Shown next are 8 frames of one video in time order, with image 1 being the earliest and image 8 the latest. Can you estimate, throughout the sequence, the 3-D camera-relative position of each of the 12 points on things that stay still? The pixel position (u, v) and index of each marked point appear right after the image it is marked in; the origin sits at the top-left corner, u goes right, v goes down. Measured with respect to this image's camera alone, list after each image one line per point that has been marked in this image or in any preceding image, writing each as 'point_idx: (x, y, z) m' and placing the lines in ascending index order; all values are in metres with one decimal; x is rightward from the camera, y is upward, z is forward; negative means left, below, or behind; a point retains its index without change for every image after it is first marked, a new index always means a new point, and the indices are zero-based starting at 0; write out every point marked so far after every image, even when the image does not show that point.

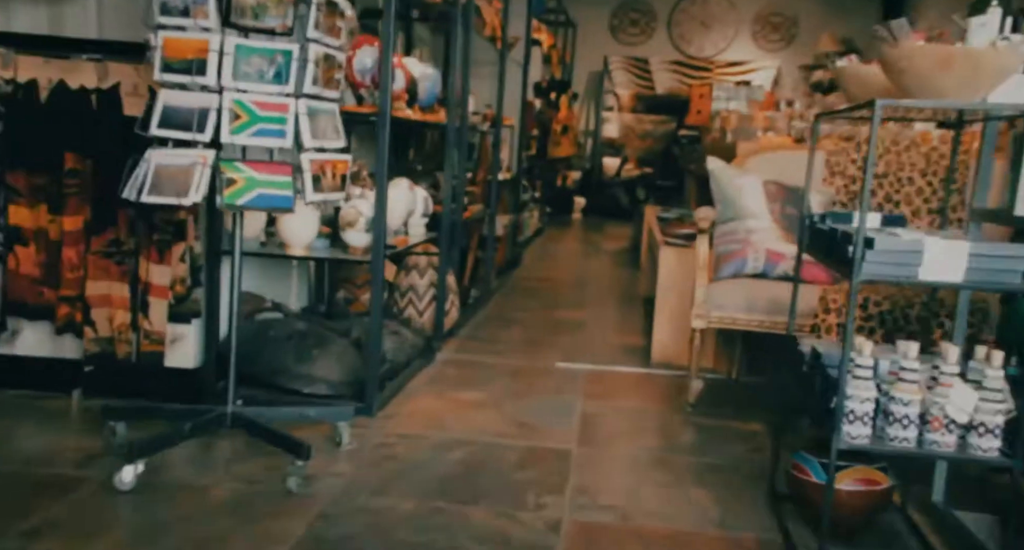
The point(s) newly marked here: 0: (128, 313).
0: (-1.0, -0.1, +2.7) m
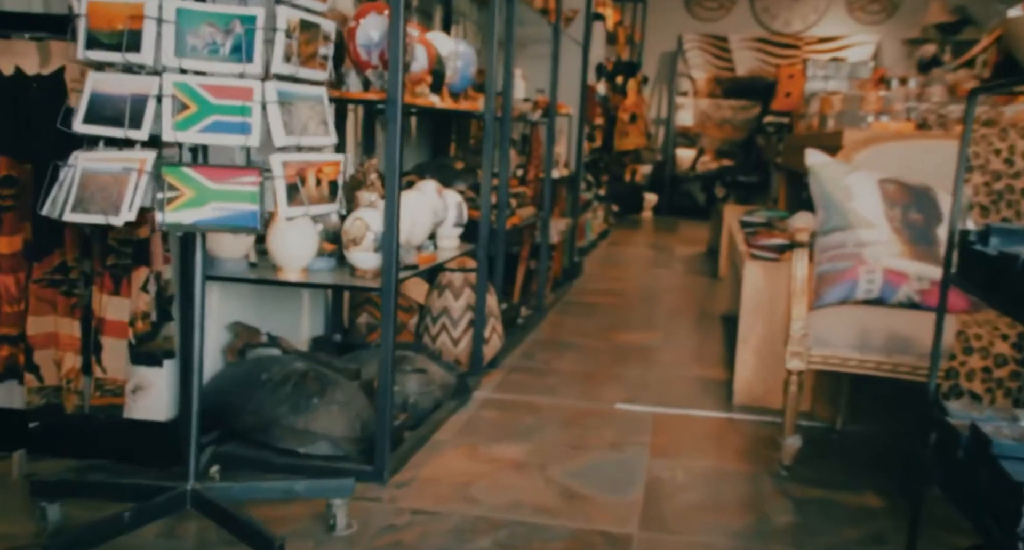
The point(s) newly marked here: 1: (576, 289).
0: (-0.9, -0.2, +2.2) m
1: (+0.4, -0.1, +5.8) m
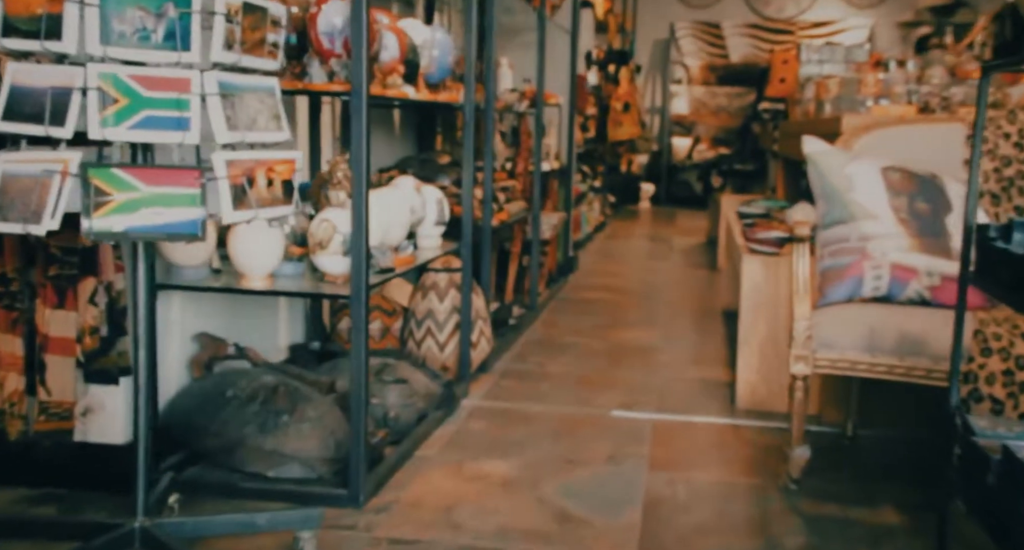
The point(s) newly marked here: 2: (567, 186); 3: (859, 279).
0: (-0.9, -0.2, +2.0) m
1: (+0.3, -0.1, +5.6) m
2: (+0.3, +0.5, +5.6) m
3: (+0.7, 0.0, +2.2) m
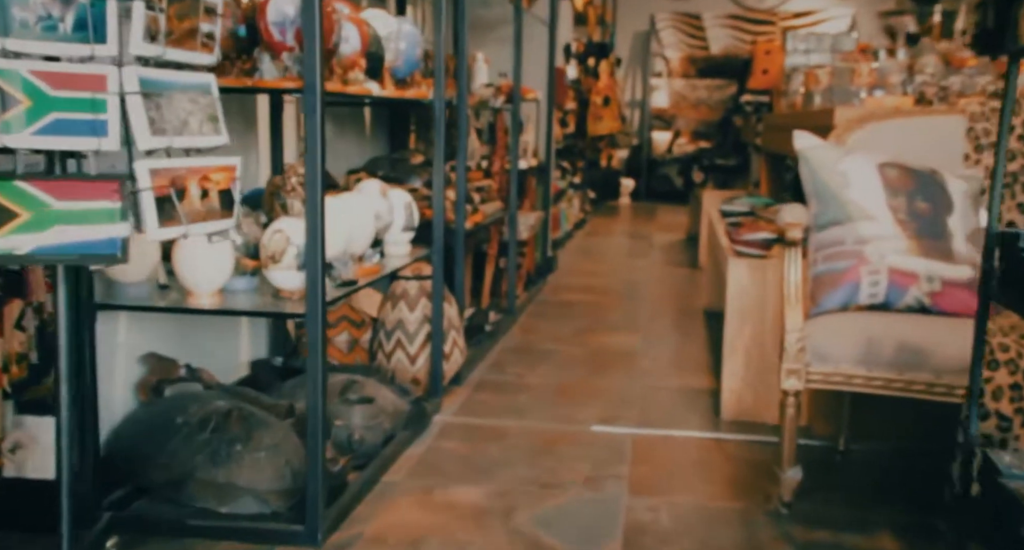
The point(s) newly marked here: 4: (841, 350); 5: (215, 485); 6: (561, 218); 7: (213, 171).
0: (-1.0, -0.2, +1.8) m
1: (+0.2, -0.1, +5.5) m
2: (+0.2, +0.5, +5.4) m
3: (+0.7, 0.0, +2.1) m
4: (+0.6, -0.1, +2.0) m
5: (-0.6, -0.4, +2.0) m
6: (+0.3, +0.4, +6.9) m
7: (-0.4, +0.2, +1.6) m
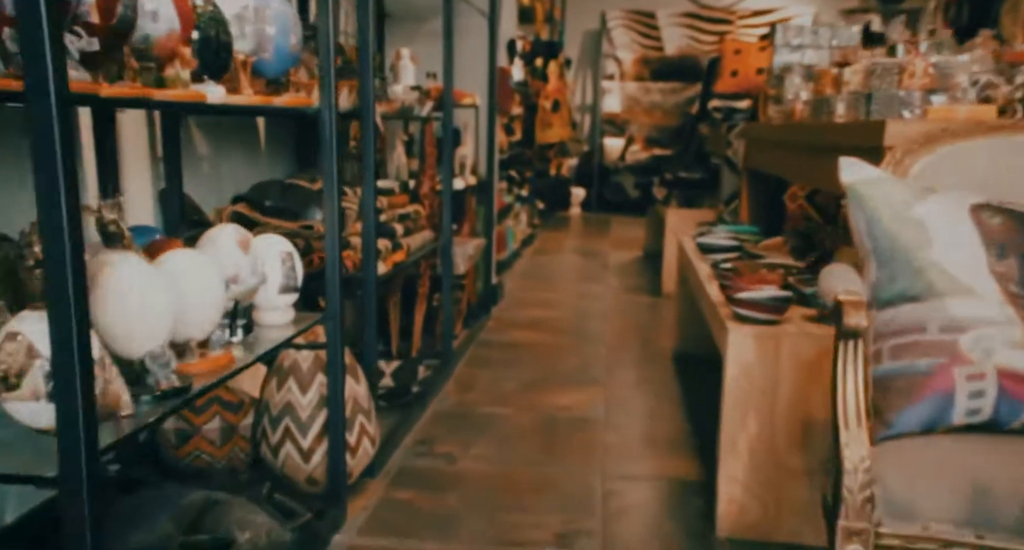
0: (-1.1, -0.4, +1.1) m
1: (-0.1, -0.2, +4.8) m
2: (-0.1, +0.3, +4.7) m
3: (+0.6, -0.1, +1.4) m
4: (+0.5, -0.3, +1.3) m
5: (-0.7, -0.5, +1.3) m
6: (0.0, +0.2, +6.2) m
7: (-0.5, 0.0, +0.8) m
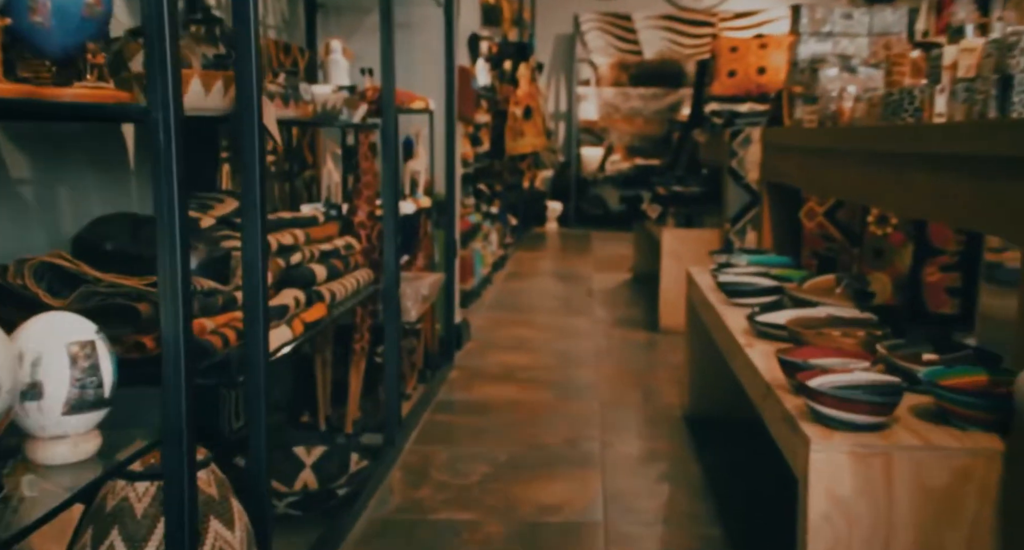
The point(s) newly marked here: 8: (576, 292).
0: (-1.1, -0.5, +0.1) m
1: (-0.2, -0.4, +3.9) m
2: (-0.2, +0.2, +3.8) m
3: (+0.5, -0.3, +0.5) m
4: (+0.5, -0.4, +0.4) m
5: (-0.7, -0.7, +0.3) m
6: (-0.2, +0.1, +5.3) m
7: (-0.6, -0.1, -0.1) m
8: (+0.4, -0.1, +6.1) m
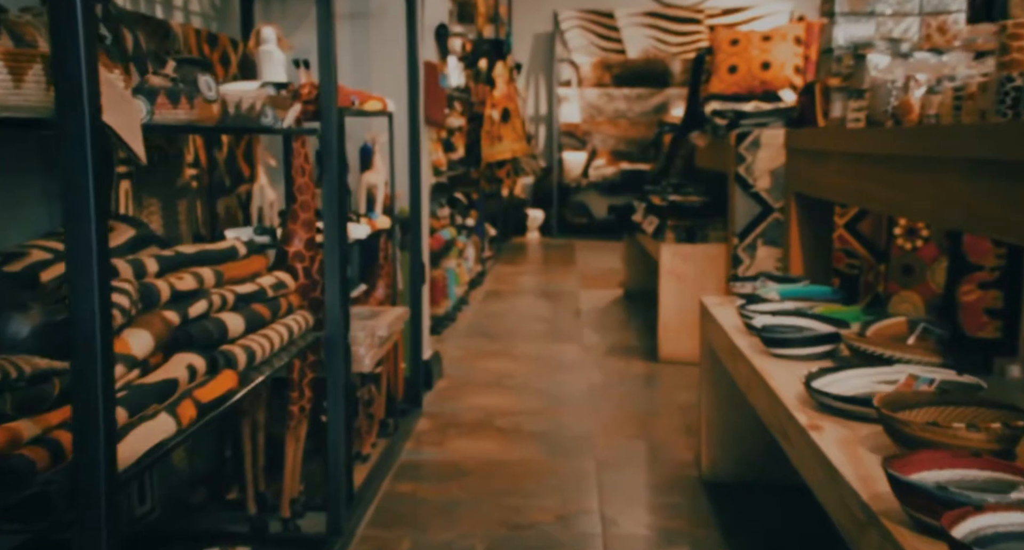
0: (-1.1, -0.6, -0.5) m
1: (-0.3, -0.4, +3.3) m
2: (-0.3, +0.1, +3.2) m
3: (+0.5, -0.3, -0.1) m
4: (+0.5, -0.4, -0.1) m
5: (-0.7, -0.7, -0.3) m
6: (-0.3, 0.0, +4.7) m
7: (-0.5, -0.2, -0.7) m
8: (+0.3, -0.2, +5.5) m
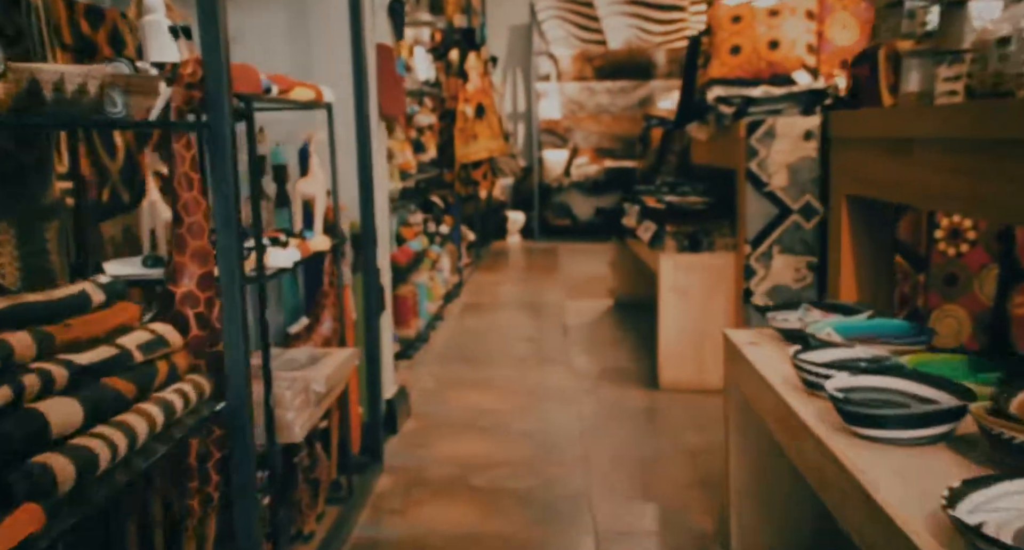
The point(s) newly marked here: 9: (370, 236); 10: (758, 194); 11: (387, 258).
0: (-1.1, -0.7, -1.1) m
1: (-0.3, -0.5, +2.7) m
2: (-0.4, 0.0, +2.7) m
3: (+0.5, -0.4, -0.6) m
4: (+0.5, -0.5, -0.7) m
5: (-0.7, -0.8, -0.8) m
6: (-0.4, -0.1, +4.1) m
7: (-0.5, -0.3, -1.2) m
8: (+0.2, -0.3, +4.9) m
9: (-0.4, +0.1, +2.6) m
10: (+0.8, +0.3, +3.5) m
11: (-0.4, 0.0, +3.2) m
